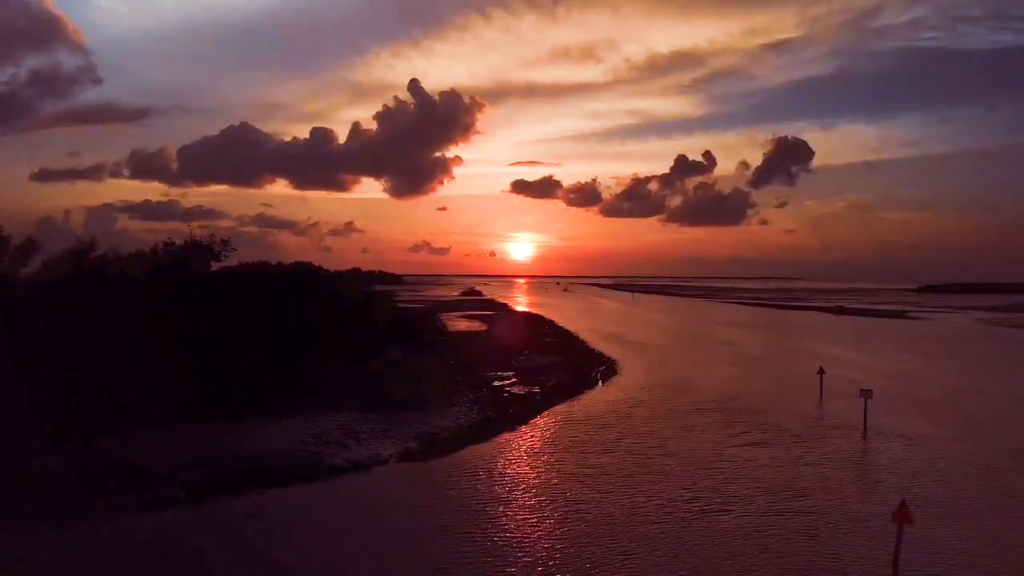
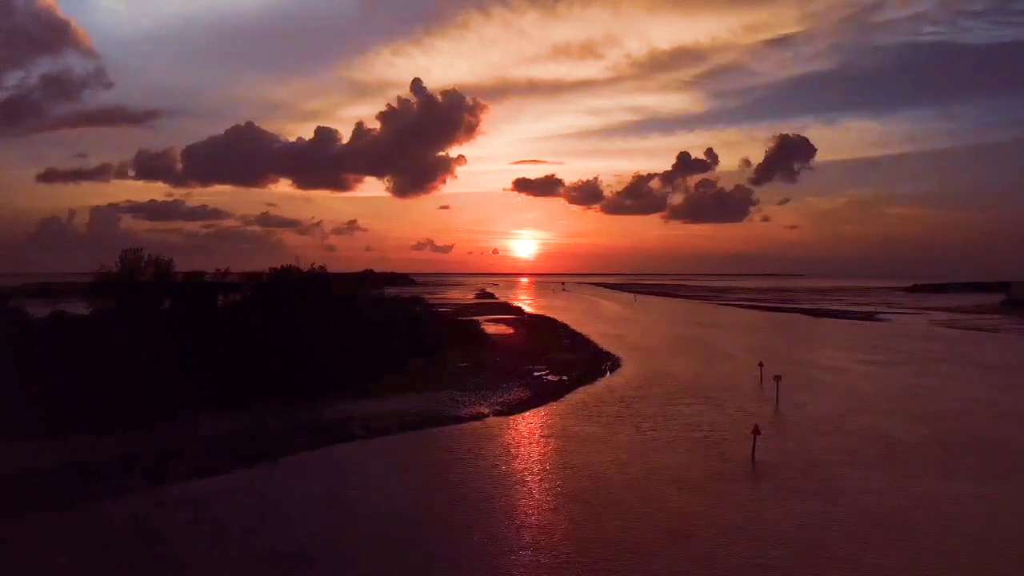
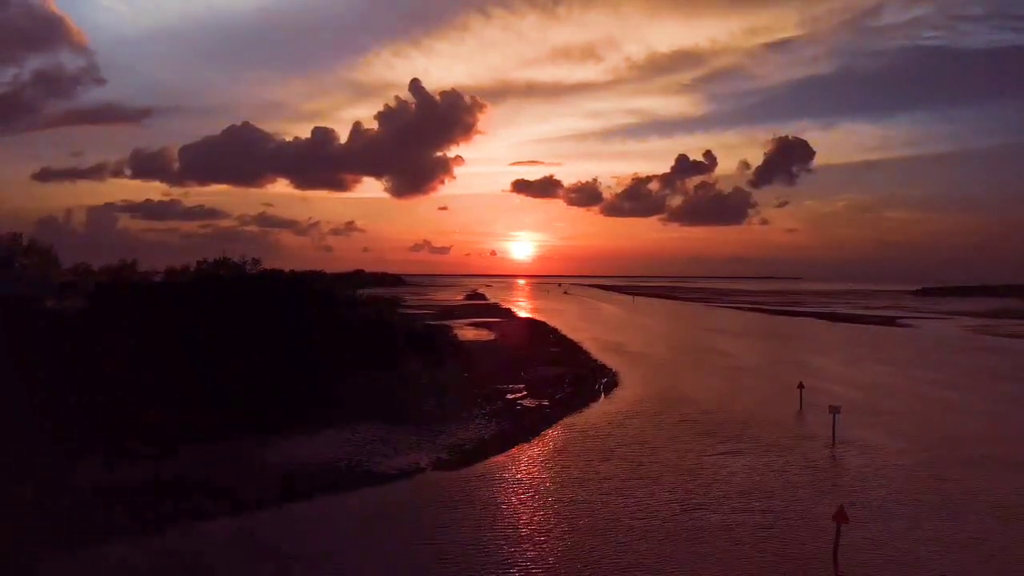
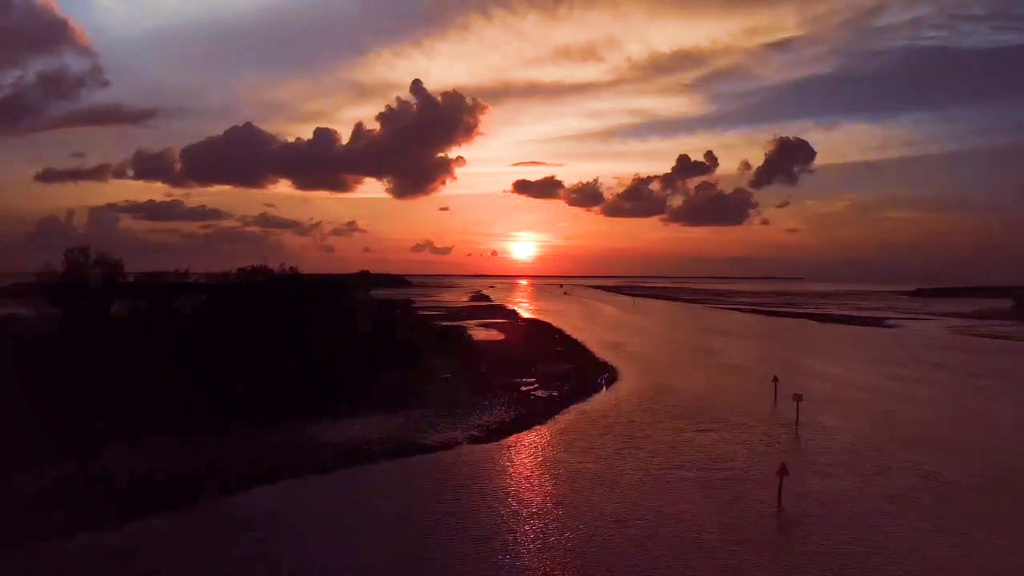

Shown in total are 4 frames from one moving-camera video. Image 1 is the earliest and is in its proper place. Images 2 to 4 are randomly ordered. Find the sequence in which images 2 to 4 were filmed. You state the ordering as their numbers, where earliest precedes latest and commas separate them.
3, 4, 2
